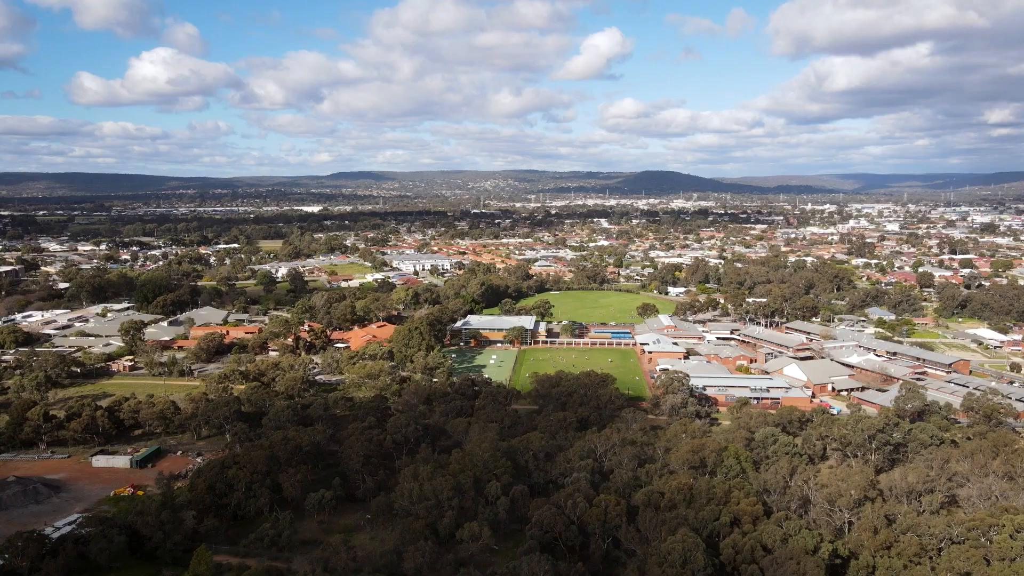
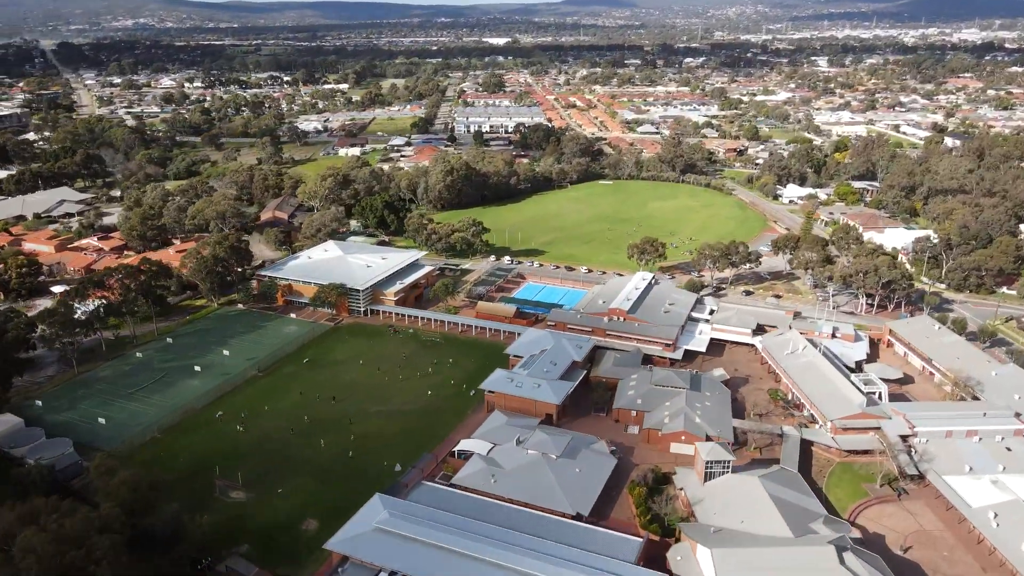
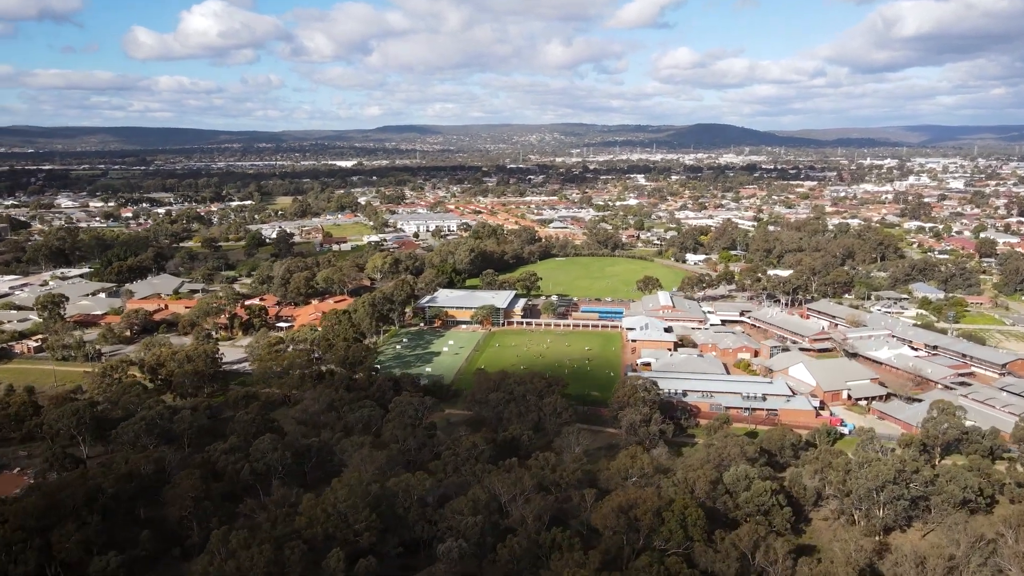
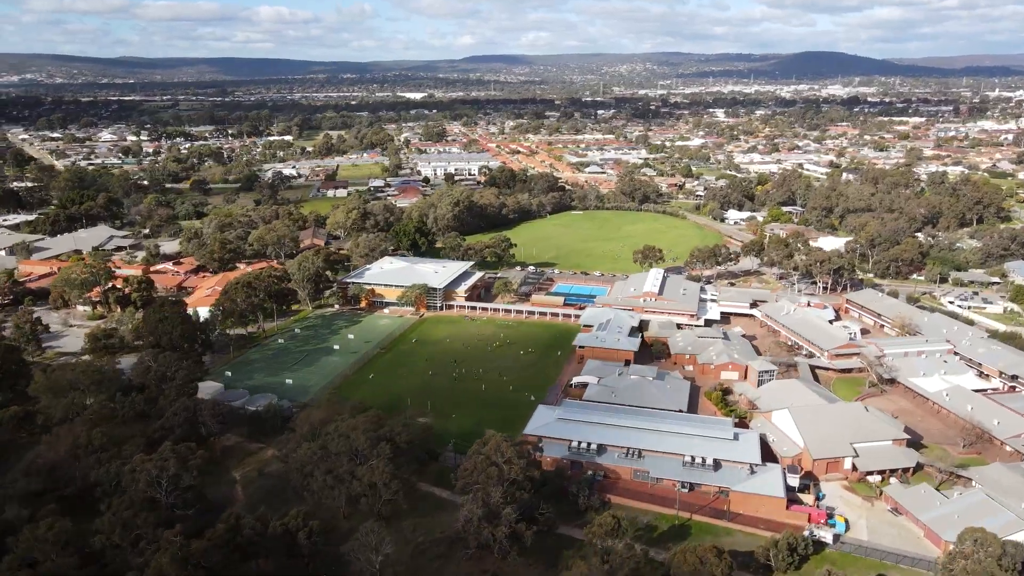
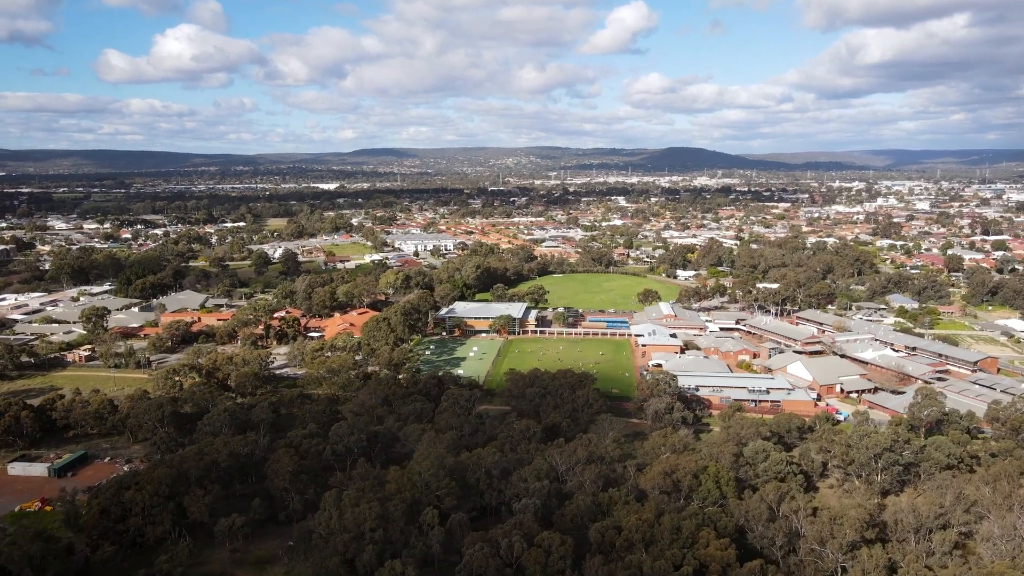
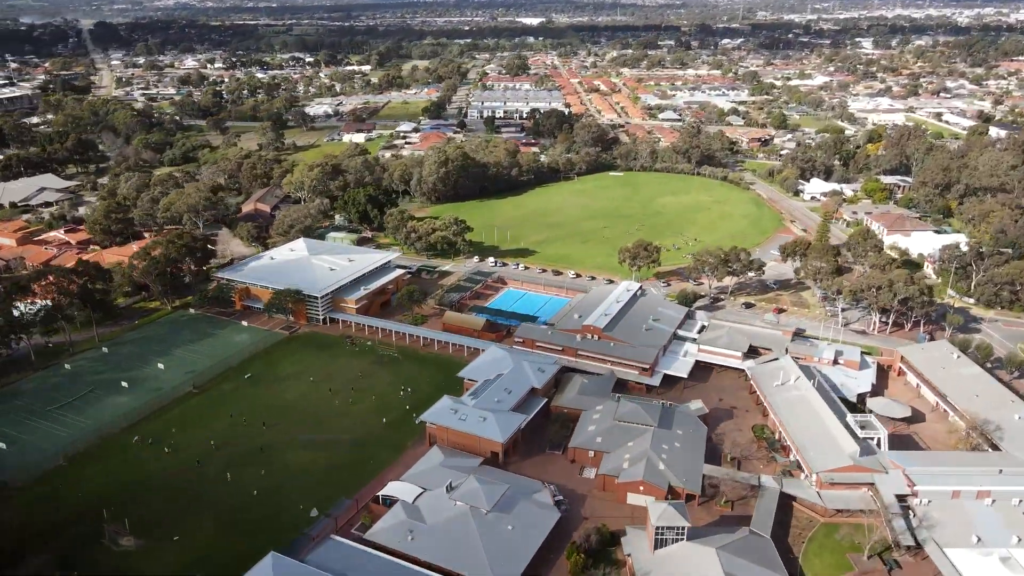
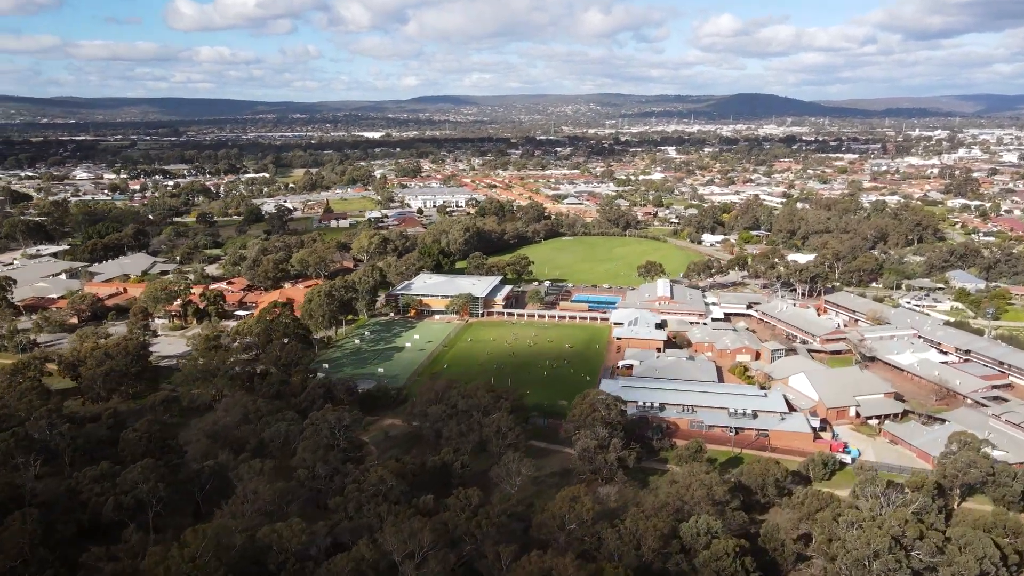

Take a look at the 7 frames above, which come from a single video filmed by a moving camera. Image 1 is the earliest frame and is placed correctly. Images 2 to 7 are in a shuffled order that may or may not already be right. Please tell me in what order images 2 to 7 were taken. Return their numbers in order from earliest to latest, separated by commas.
5, 3, 7, 4, 2, 6
